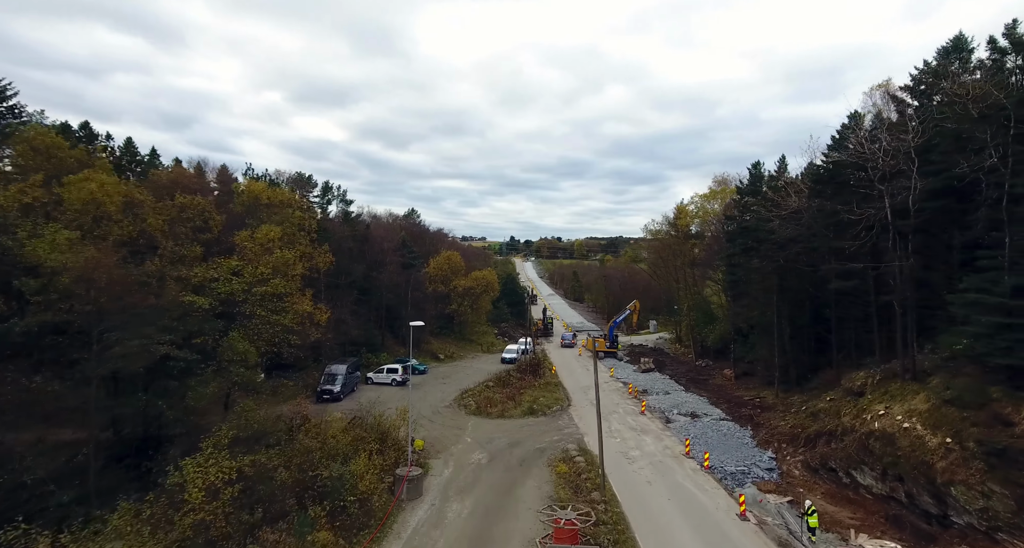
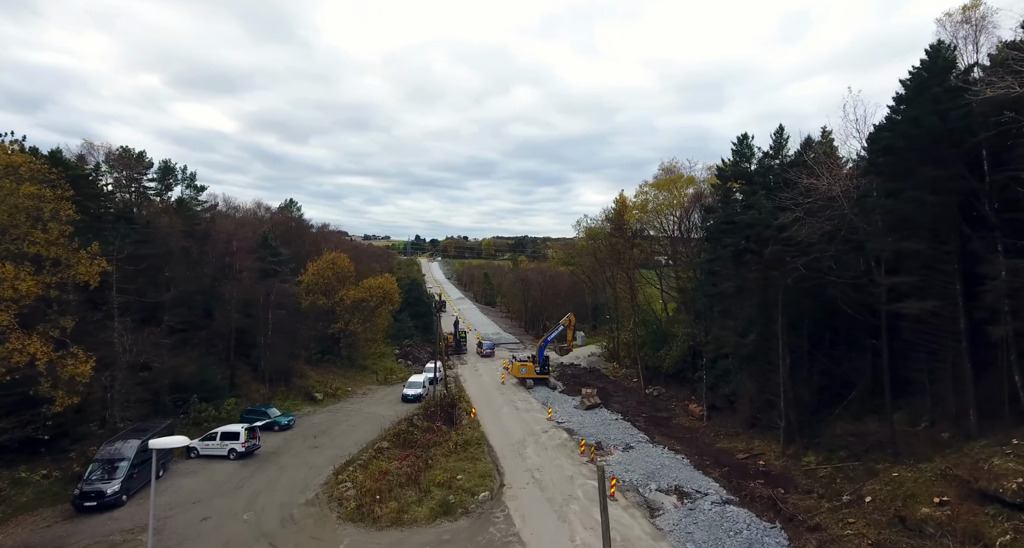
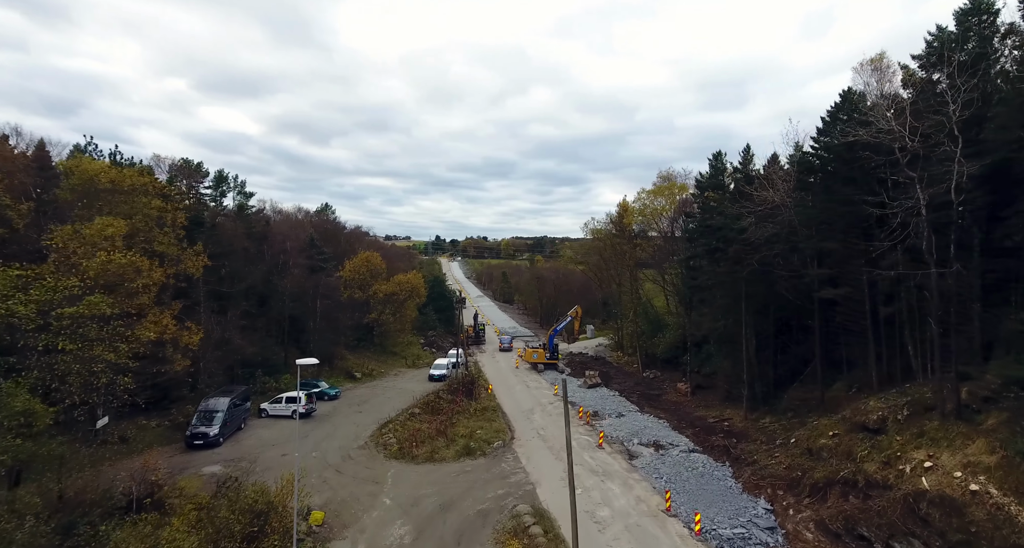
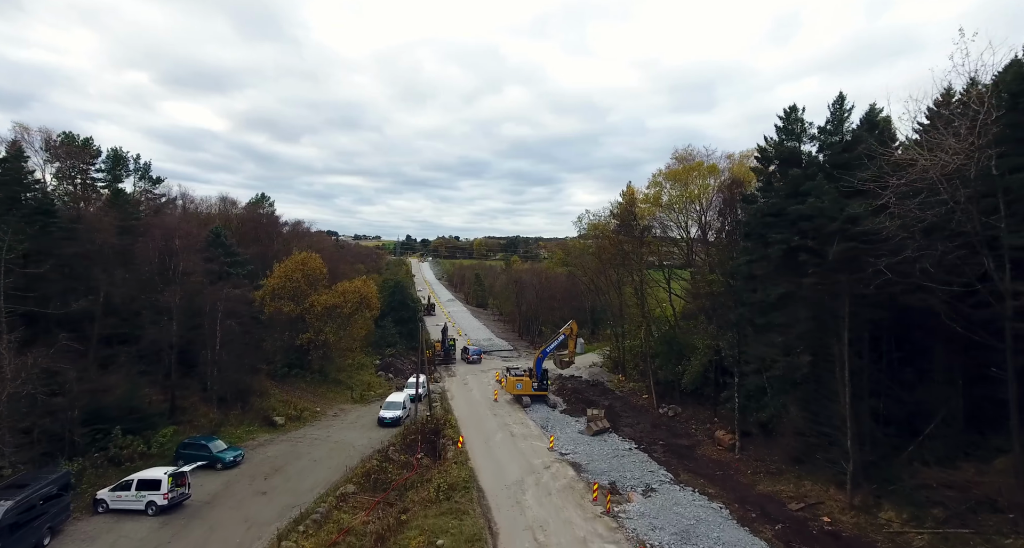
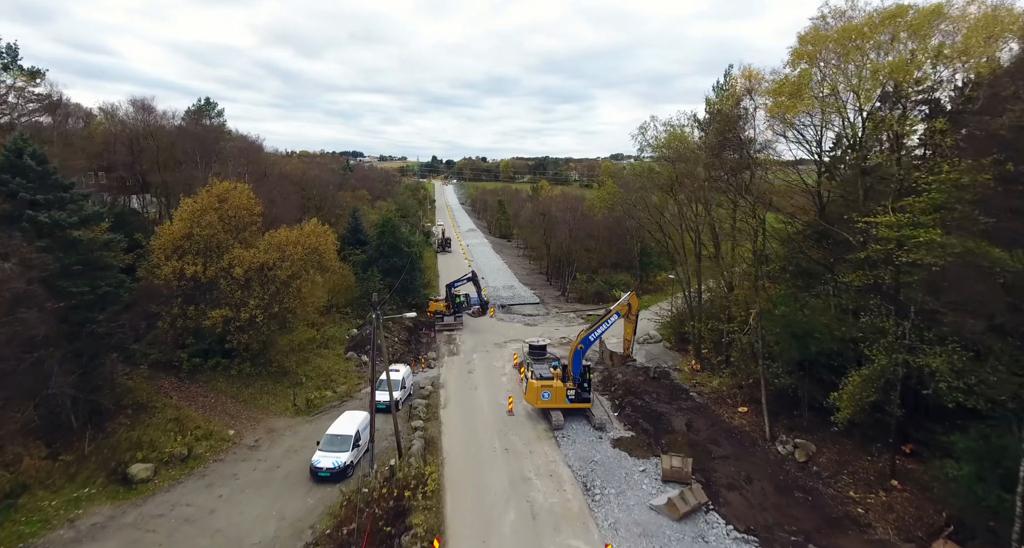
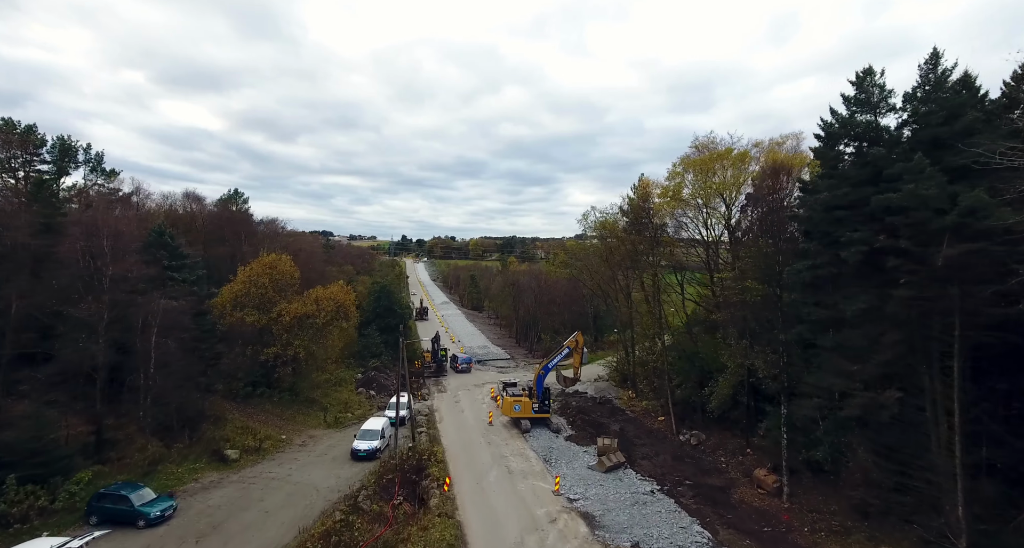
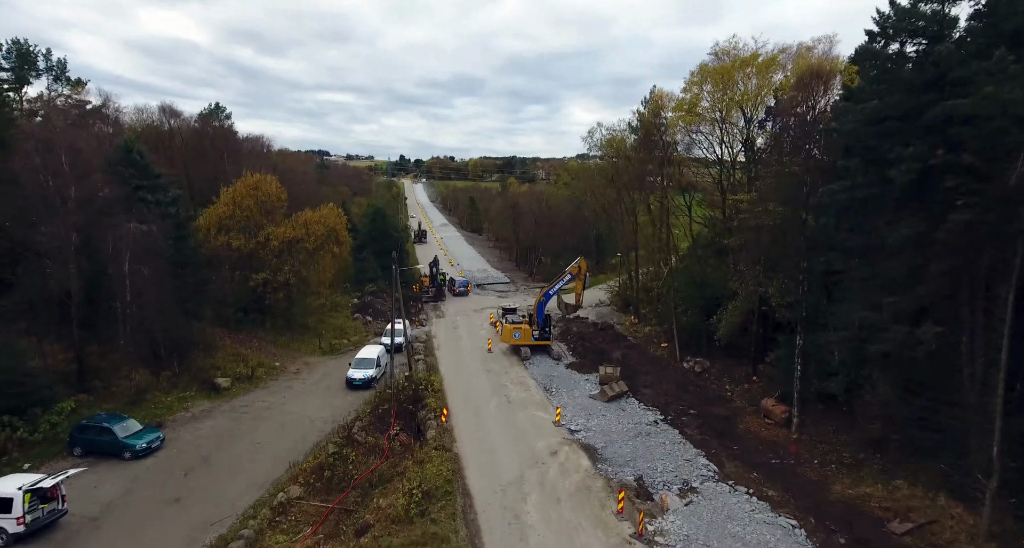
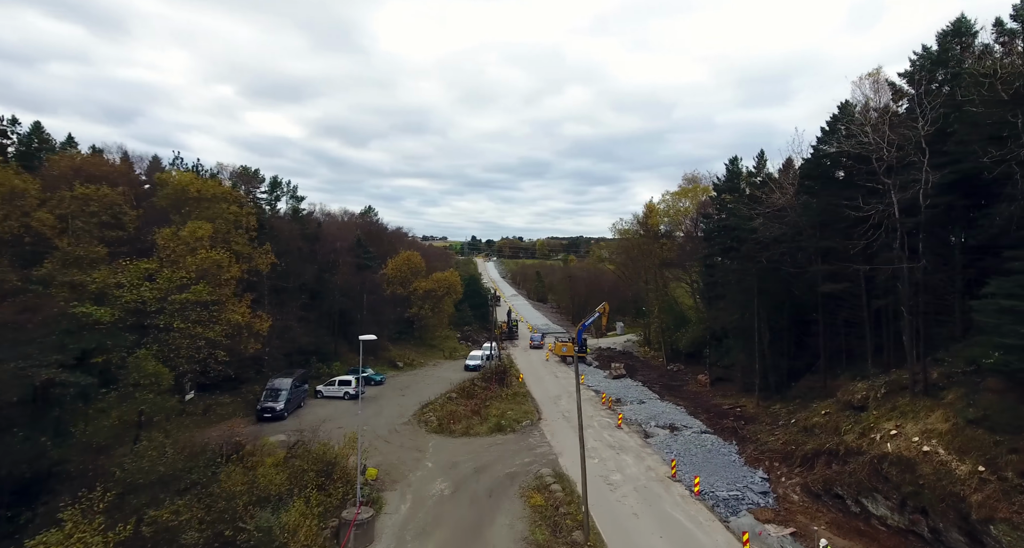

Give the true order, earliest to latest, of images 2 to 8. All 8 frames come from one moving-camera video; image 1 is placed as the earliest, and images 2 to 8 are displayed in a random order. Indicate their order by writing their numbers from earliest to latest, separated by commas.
8, 3, 2, 4, 6, 7, 5
